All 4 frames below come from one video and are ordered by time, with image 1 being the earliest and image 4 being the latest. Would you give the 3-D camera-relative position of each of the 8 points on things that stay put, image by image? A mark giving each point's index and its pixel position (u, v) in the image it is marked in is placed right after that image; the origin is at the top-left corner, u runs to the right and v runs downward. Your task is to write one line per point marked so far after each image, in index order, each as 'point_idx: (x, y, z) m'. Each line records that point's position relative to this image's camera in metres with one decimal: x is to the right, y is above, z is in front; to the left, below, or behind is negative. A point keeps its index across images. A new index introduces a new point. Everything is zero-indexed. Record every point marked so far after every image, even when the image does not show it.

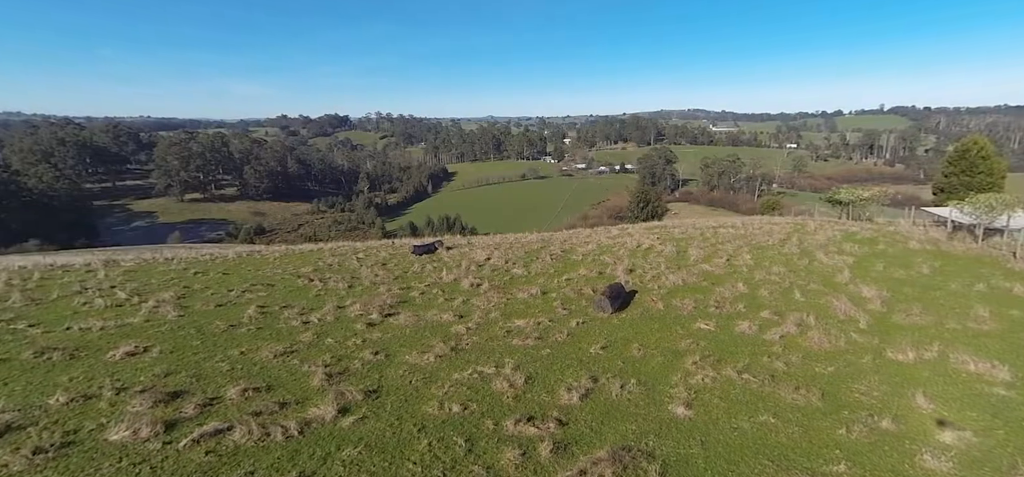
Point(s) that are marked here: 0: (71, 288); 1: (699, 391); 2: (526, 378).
0: (-12.2, -1.4, +14.3) m
1: (+2.8, -2.2, +7.6) m
2: (+0.2, -2.2, +8.2) m
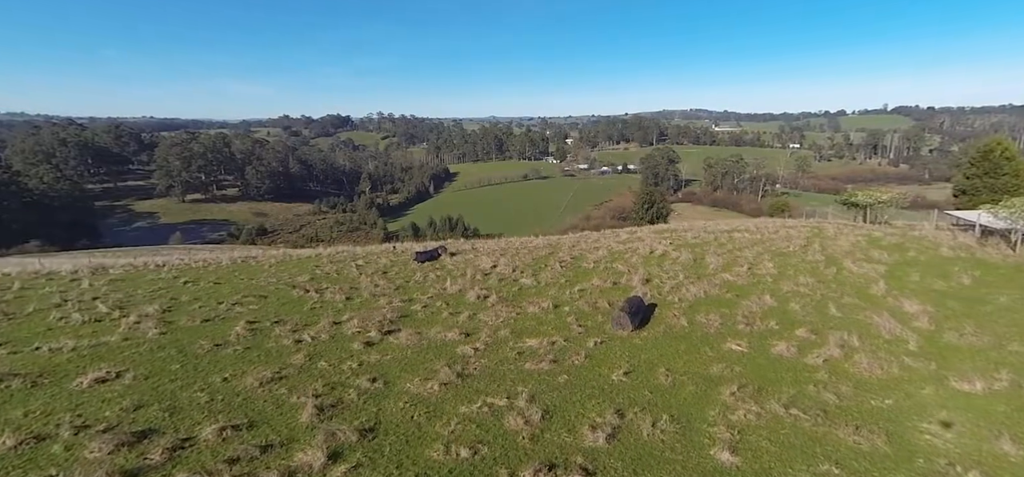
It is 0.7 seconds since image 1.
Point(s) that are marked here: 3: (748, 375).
0: (-12.0, -1.6, +13.4) m
1: (+3.0, -2.5, +6.6) m
2: (+0.4, -2.4, +7.2) m
3: (+3.8, -2.2, +8.4) m
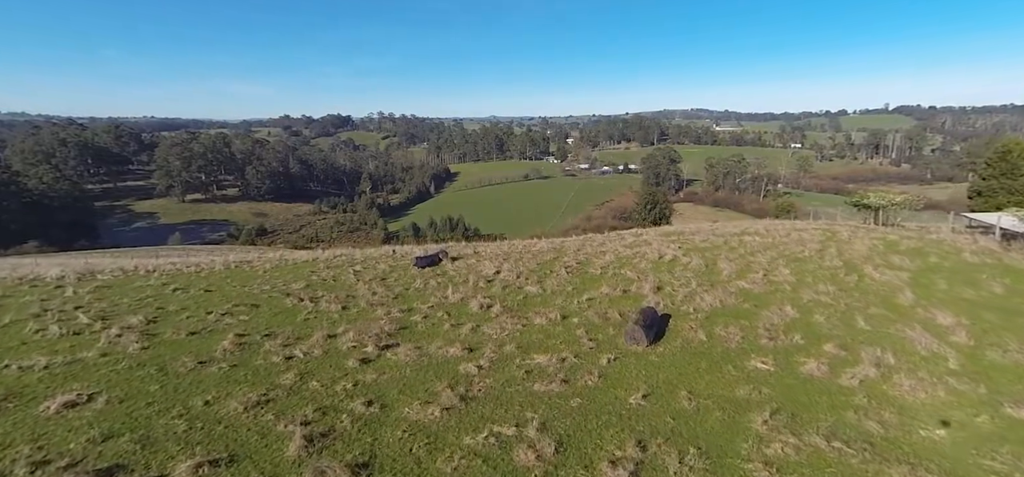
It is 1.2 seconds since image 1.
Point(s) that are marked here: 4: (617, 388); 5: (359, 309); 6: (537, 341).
0: (-11.8, -1.8, +12.7) m
1: (+3.1, -2.6, +5.9) m
2: (+0.6, -2.6, +6.5) m
3: (+3.9, -2.4, +7.6) m
4: (+1.7, -2.4, +8.2) m
5: (-3.8, -1.8, +12.9) m
6: (+0.5, -2.1, +10.4) m
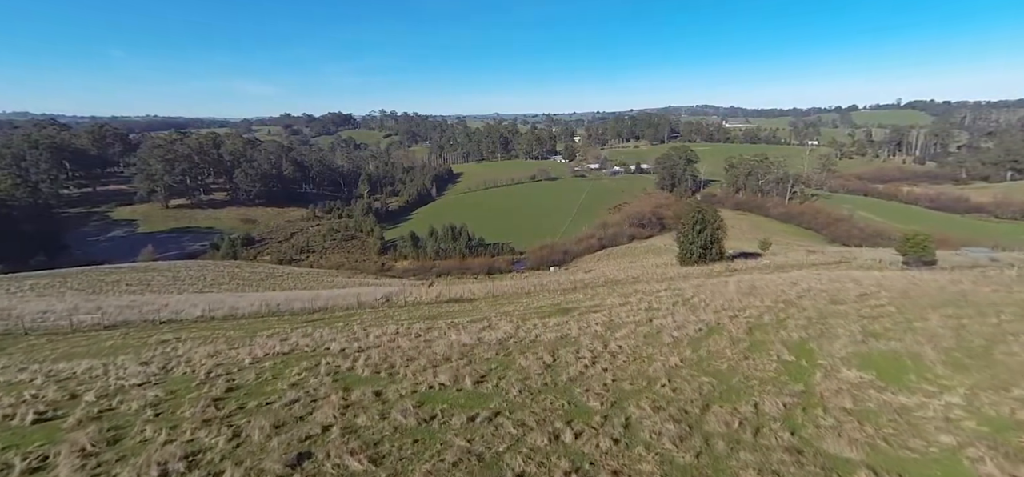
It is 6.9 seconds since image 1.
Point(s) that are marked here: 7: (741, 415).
0: (-10.4, -5.5, -2.2) m
1: (+4.5, -6.3, -9.1) m
2: (+1.9, -6.3, -8.4) m
3: (+5.3, -6.0, -7.4) m
4: (+3.1, -6.0, -6.8) m
5: (-2.4, -5.4, -2.0) m
6: (+1.9, -5.7, -4.6) m
7: (+4.9, -3.7, +11.4) m
